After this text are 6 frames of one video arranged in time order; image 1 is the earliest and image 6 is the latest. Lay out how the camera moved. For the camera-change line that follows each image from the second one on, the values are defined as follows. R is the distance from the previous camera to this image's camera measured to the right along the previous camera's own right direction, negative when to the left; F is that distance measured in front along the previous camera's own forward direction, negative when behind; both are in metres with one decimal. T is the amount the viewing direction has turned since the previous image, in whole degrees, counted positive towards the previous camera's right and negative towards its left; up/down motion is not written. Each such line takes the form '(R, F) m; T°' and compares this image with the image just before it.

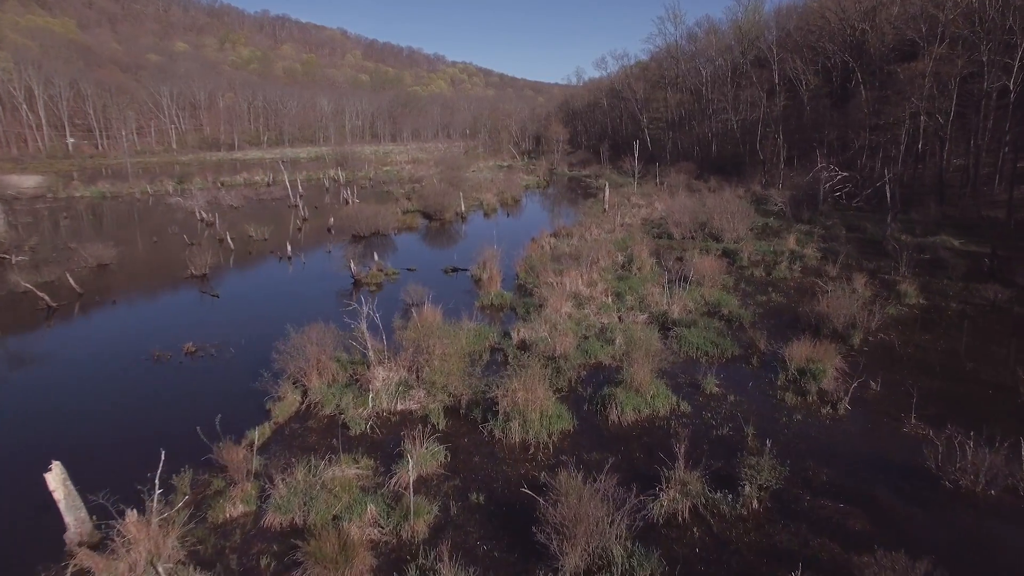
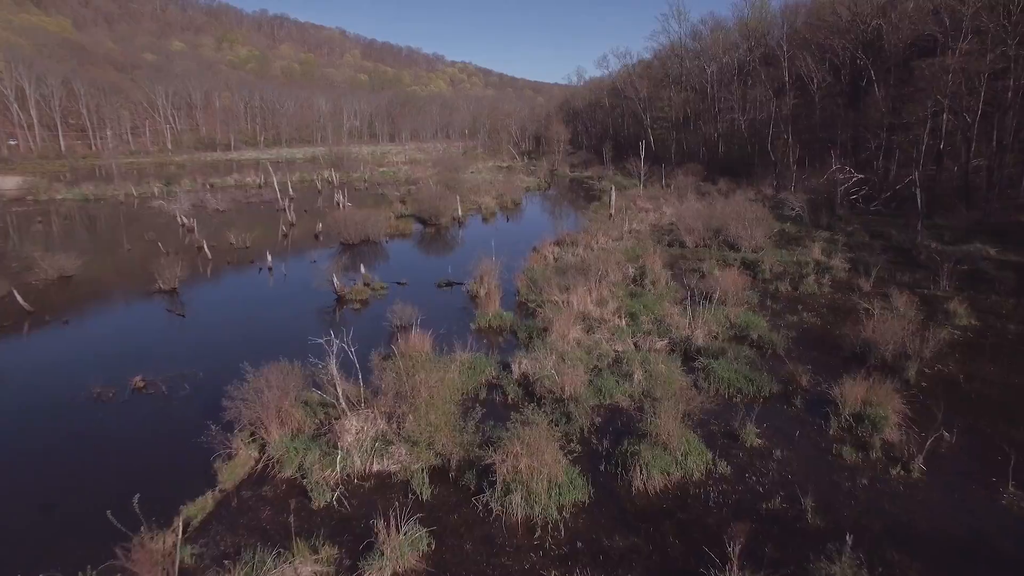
(0.0, +1.5) m; 0°
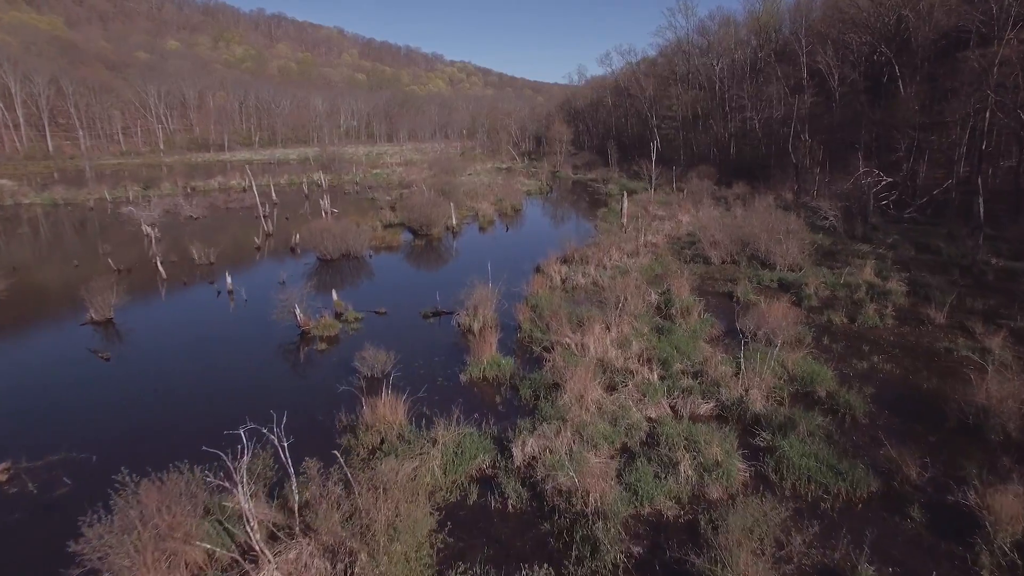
(0.0, +2.4) m; 0°
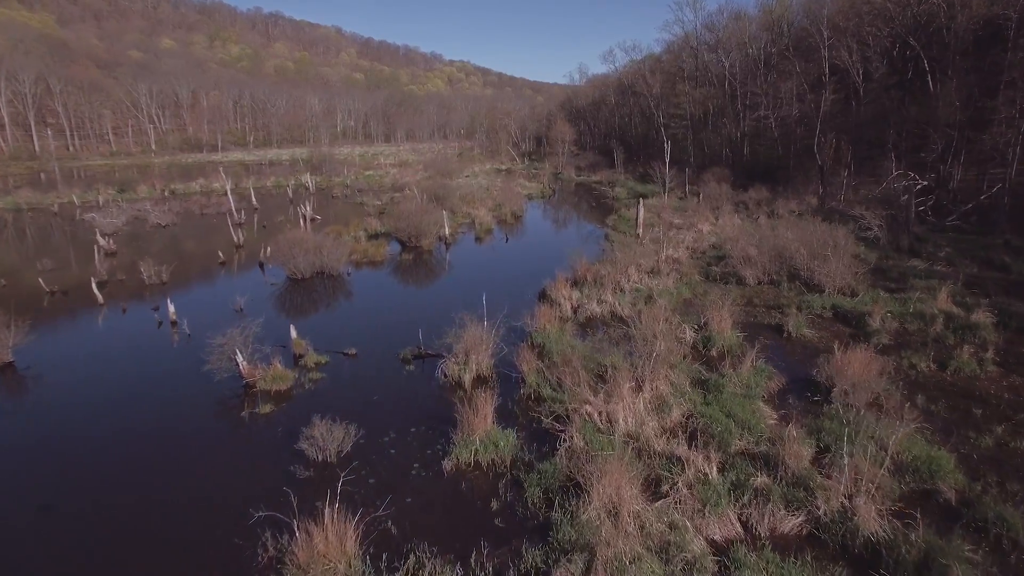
(0.0, +2.4) m; 0°
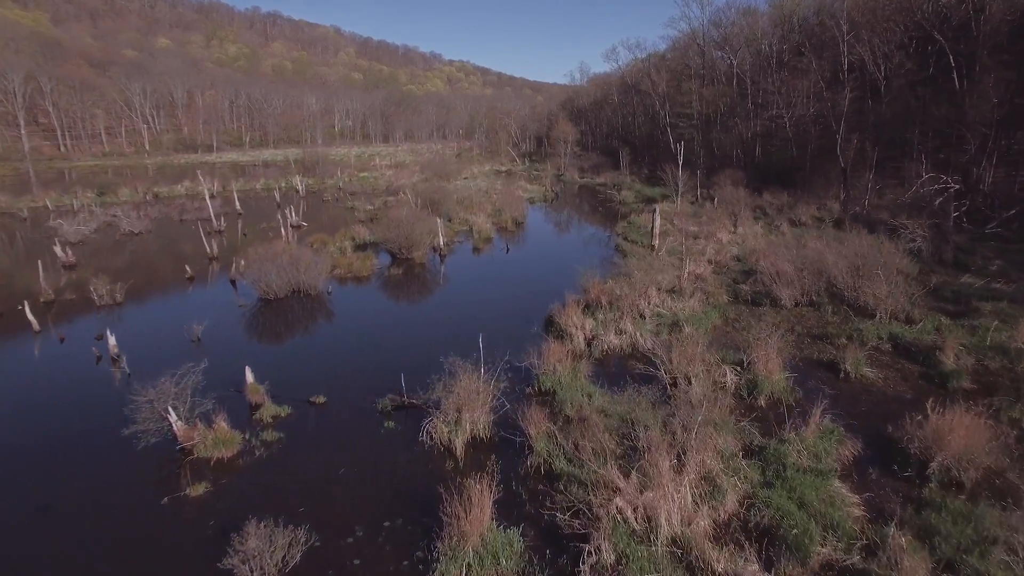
(-0.1, +1.8) m; 0°
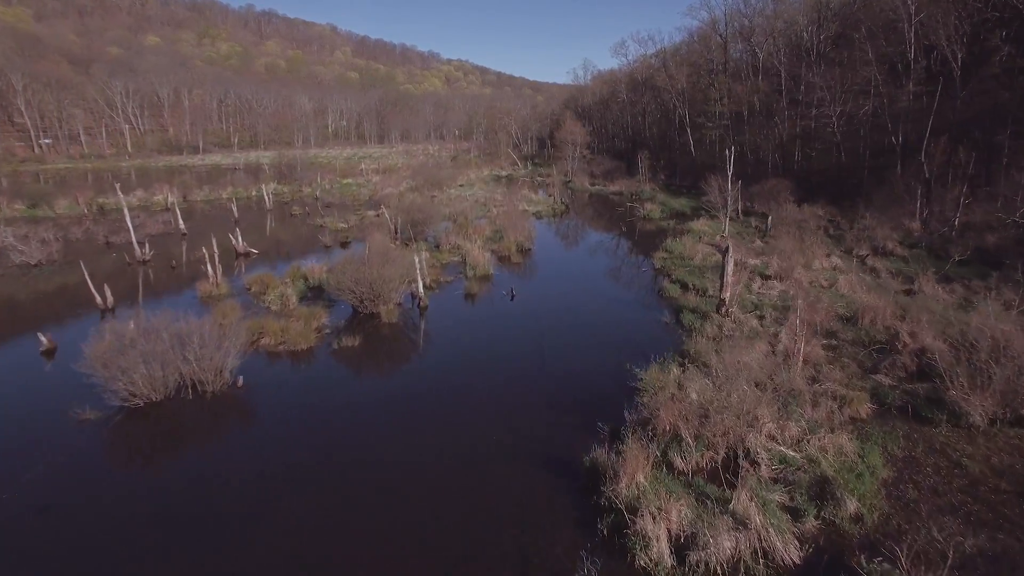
(-0.2, +5.0) m; 0°
